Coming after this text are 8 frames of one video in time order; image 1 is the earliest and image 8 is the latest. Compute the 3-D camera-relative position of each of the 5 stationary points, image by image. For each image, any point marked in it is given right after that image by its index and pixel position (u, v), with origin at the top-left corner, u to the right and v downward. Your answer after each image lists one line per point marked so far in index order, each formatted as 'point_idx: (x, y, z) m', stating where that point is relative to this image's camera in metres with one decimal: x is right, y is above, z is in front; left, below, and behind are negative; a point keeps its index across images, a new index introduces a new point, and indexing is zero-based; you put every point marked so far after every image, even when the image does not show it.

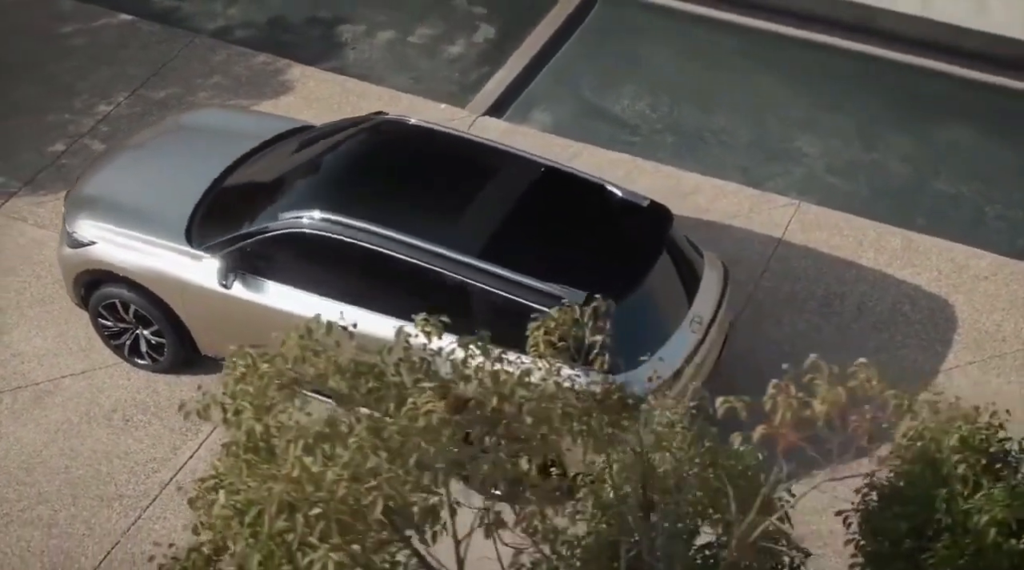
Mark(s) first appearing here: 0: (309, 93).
0: (-1.8, +1.7, +11.9) m
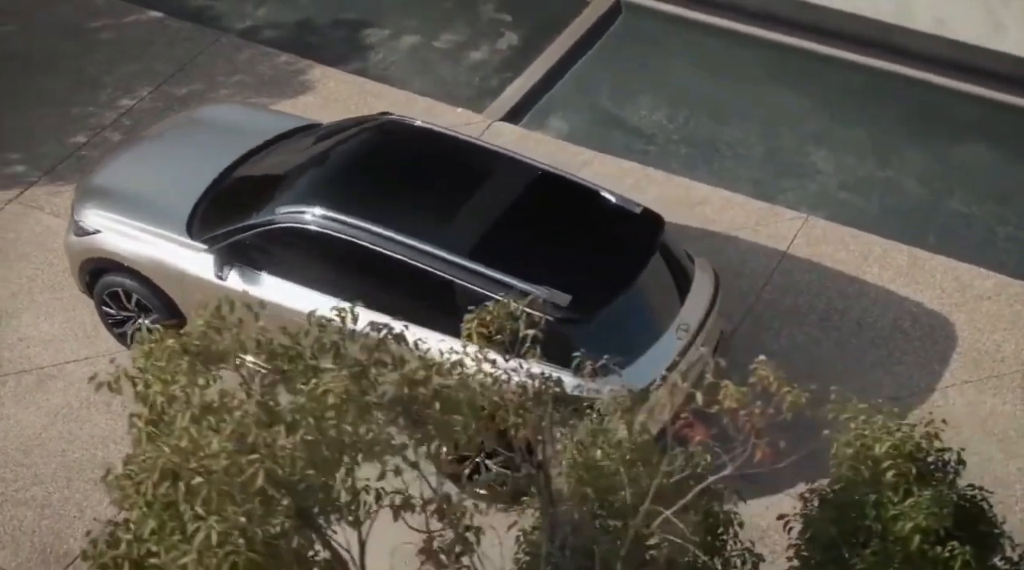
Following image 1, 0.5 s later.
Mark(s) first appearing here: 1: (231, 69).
0: (-1.7, +1.7, +12.0) m
1: (-2.6, +2.0, +12.4) m
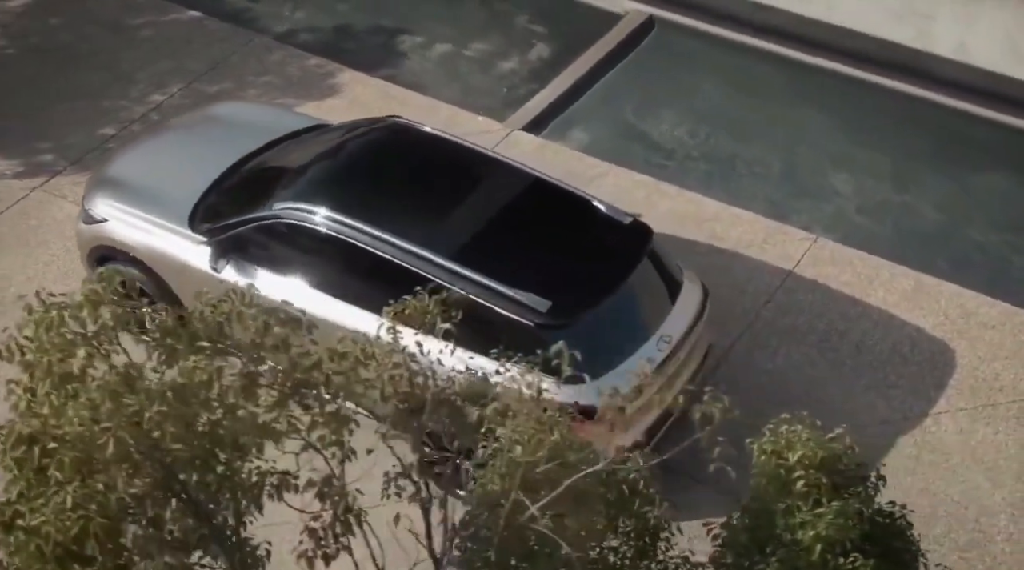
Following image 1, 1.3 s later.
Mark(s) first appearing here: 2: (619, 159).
0: (-1.5, +1.7, +12.2) m
1: (-2.4, +2.1, +12.6) m
2: (+1.0, +1.1, +11.8) m
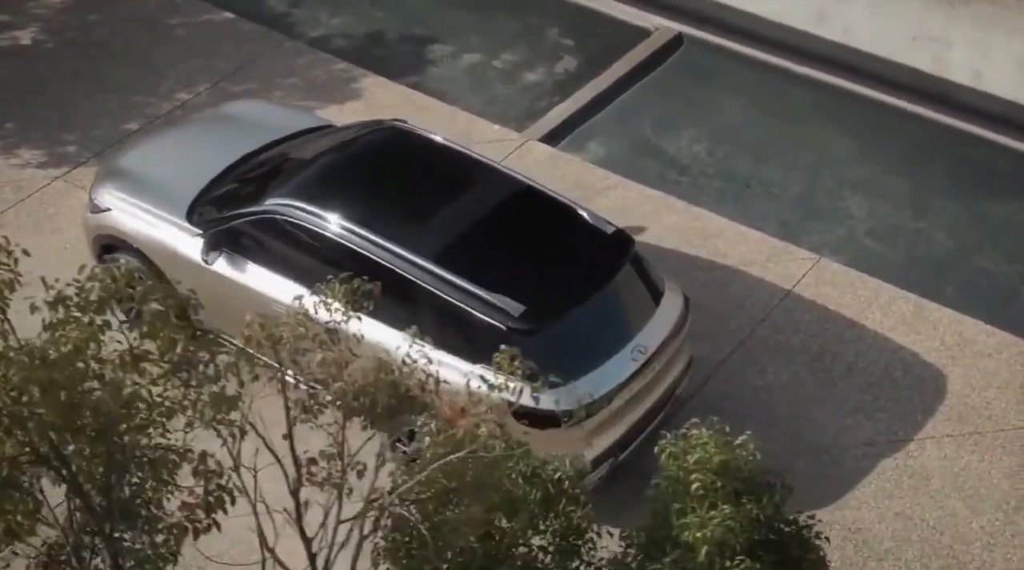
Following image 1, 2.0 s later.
0: (-1.3, +1.7, +12.4) m
1: (-2.2, +2.1, +12.8) m
2: (+1.1, +1.0, +11.8) m
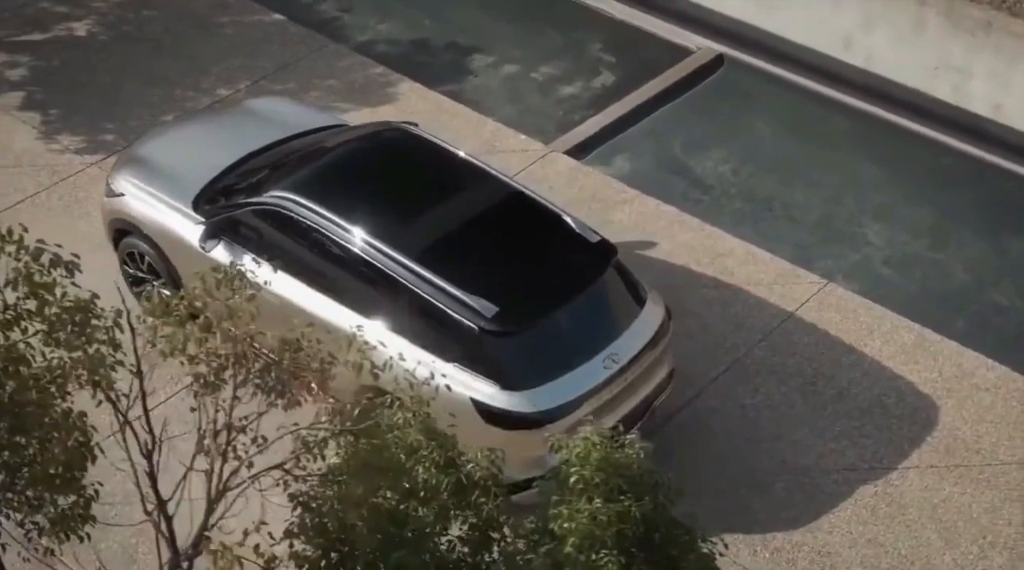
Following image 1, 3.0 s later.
0: (-1.0, +1.7, +12.6) m
1: (-1.8, +2.1, +13.1) m
2: (+1.3, +0.8, +11.9) m
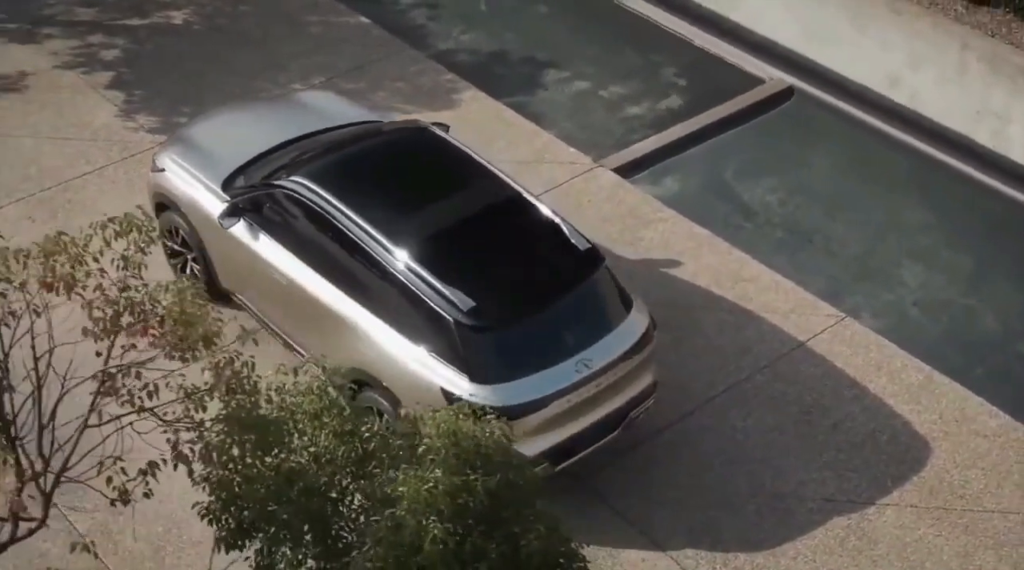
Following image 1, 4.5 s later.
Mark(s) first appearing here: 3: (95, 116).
0: (-0.4, +1.7, +12.9) m
1: (-1.2, +2.1, +13.5) m
2: (+1.7, +0.6, +12.0) m
3: (-4.1, +1.7, +12.9) m
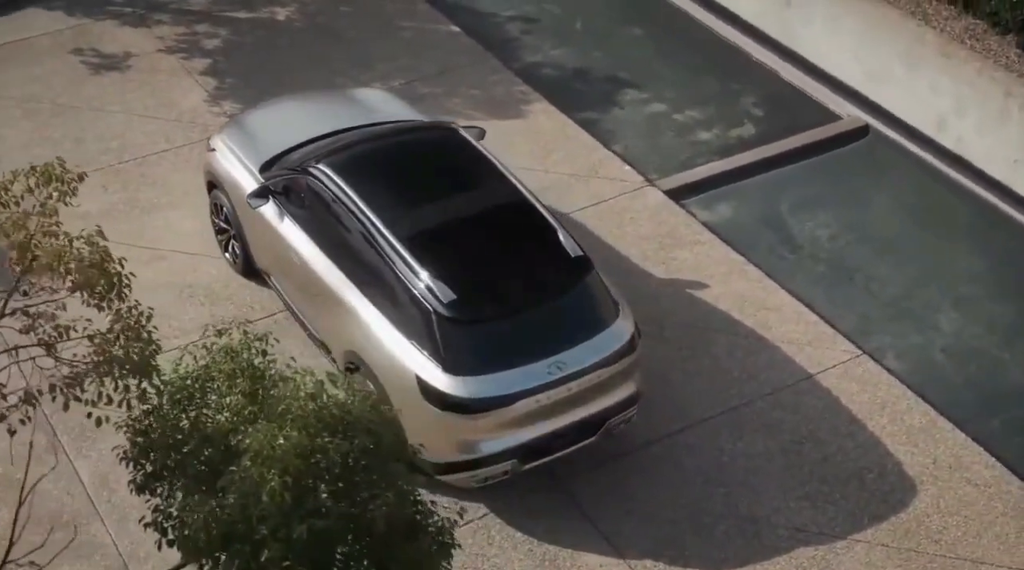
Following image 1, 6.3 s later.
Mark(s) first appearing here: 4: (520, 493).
0: (+0.2, +1.6, +13.2) m
1: (-0.4, +2.1, +13.9) m
2: (+2.1, +0.4, +12.0) m
3: (-3.4, +1.9, +13.6) m
4: (+0.1, -1.4, +8.8) m
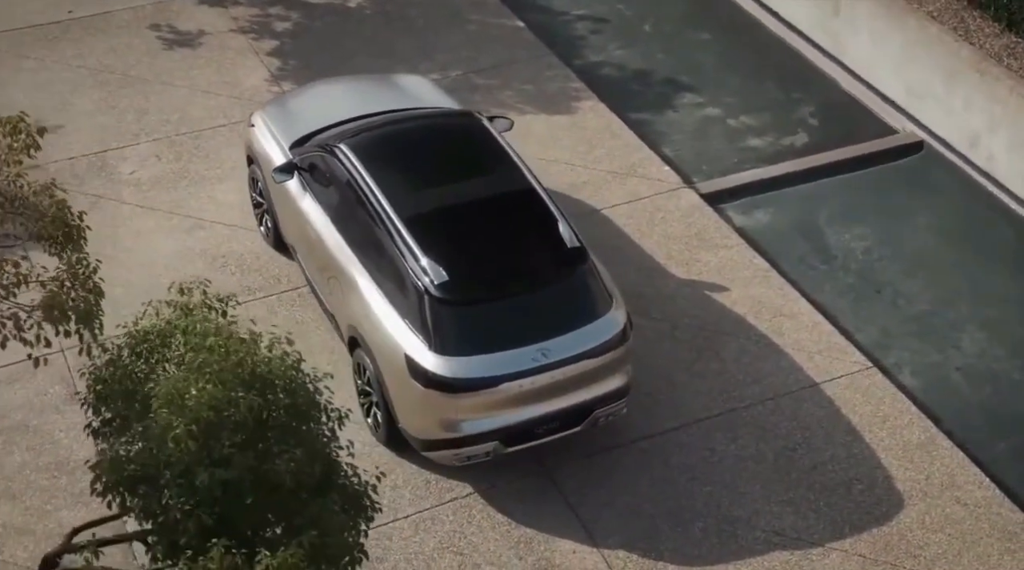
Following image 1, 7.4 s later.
0: (+0.7, +1.7, +13.4) m
1: (+0.2, +2.2, +14.1) m
2: (+2.4, +0.3, +12.0) m
3: (-2.8, +2.2, +14.0) m
4: (0.0, -1.3, +8.9) m
